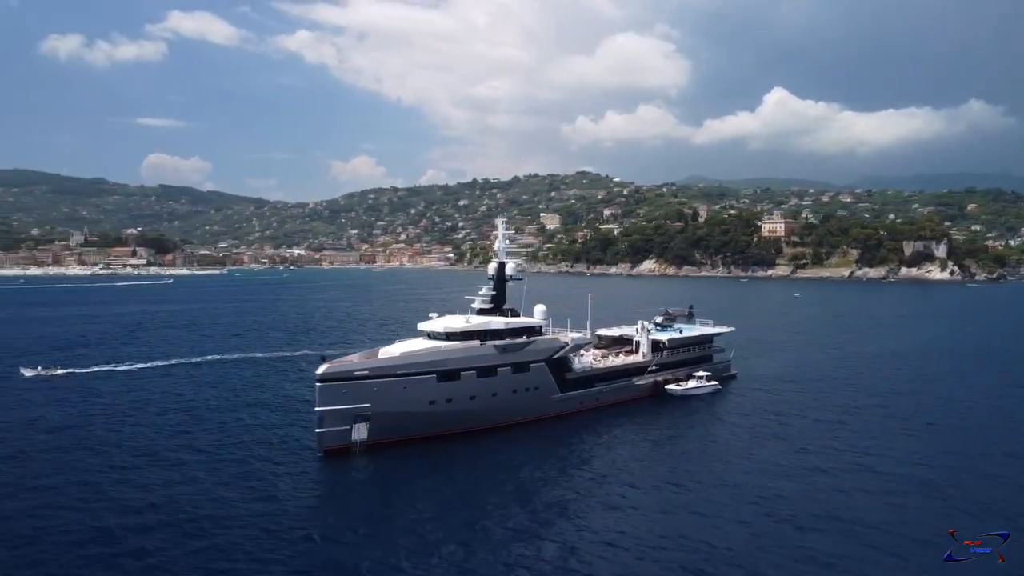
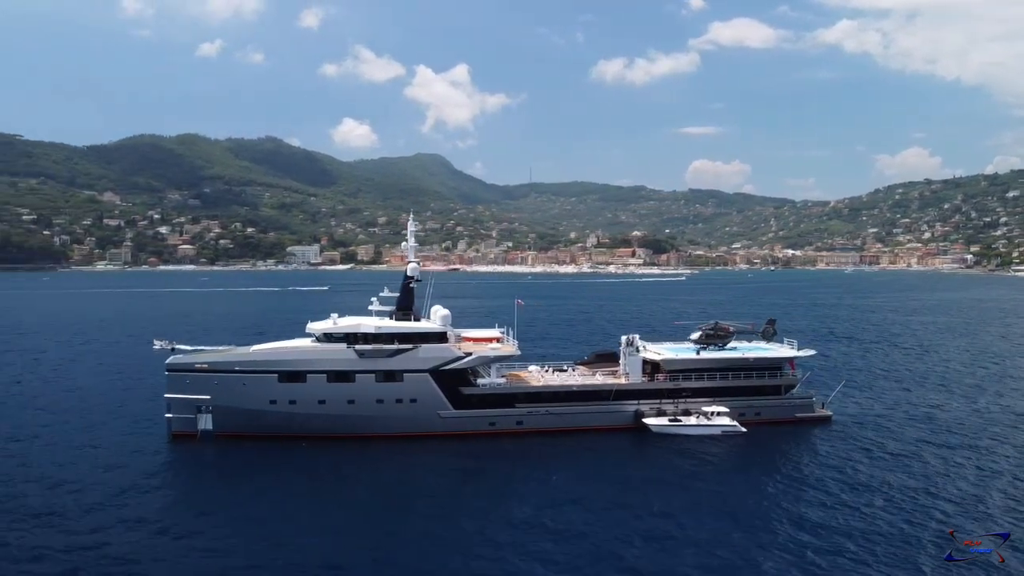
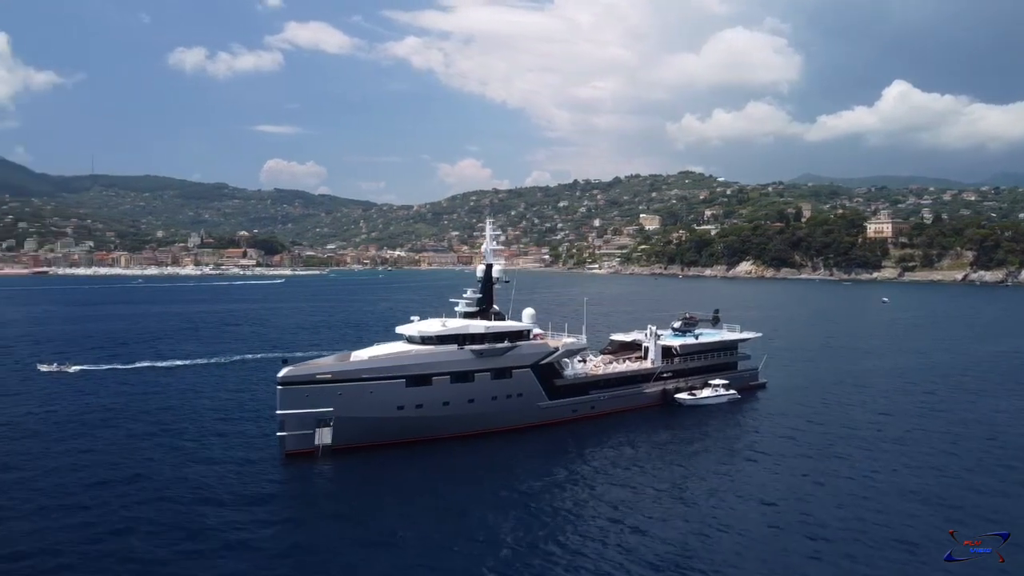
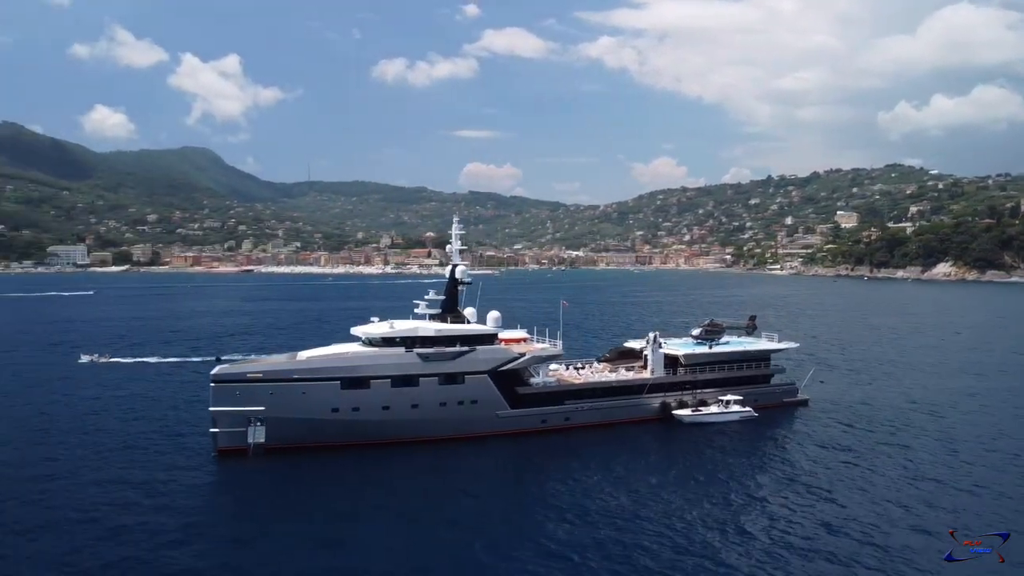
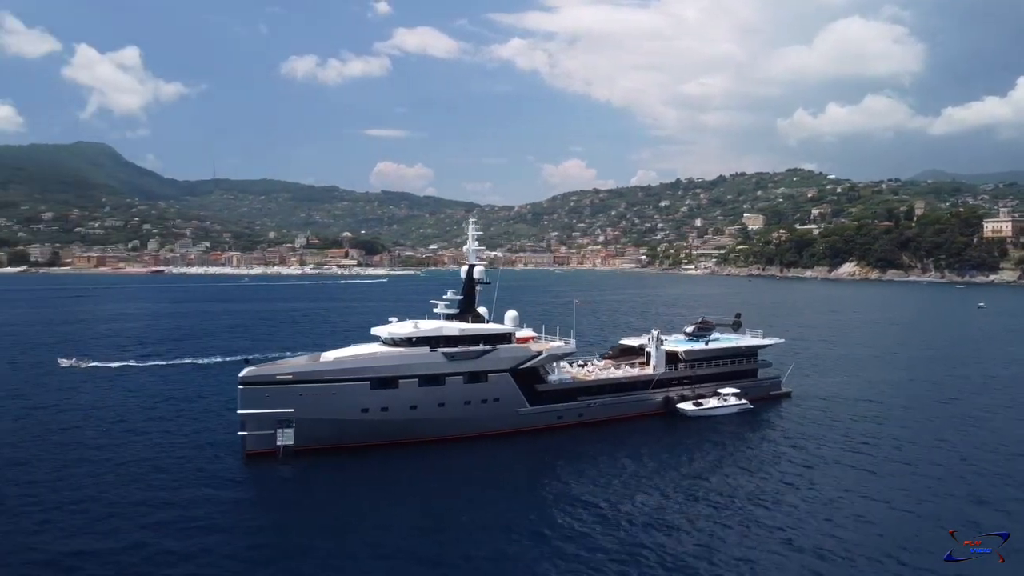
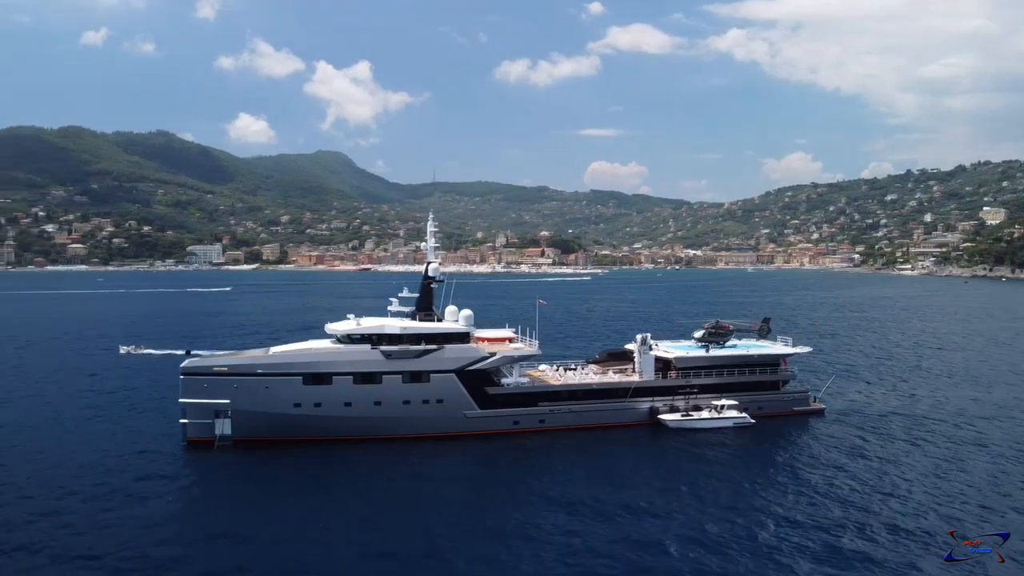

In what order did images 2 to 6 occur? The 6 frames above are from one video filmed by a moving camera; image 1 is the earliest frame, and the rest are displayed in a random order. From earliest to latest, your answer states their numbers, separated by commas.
3, 5, 4, 6, 2
